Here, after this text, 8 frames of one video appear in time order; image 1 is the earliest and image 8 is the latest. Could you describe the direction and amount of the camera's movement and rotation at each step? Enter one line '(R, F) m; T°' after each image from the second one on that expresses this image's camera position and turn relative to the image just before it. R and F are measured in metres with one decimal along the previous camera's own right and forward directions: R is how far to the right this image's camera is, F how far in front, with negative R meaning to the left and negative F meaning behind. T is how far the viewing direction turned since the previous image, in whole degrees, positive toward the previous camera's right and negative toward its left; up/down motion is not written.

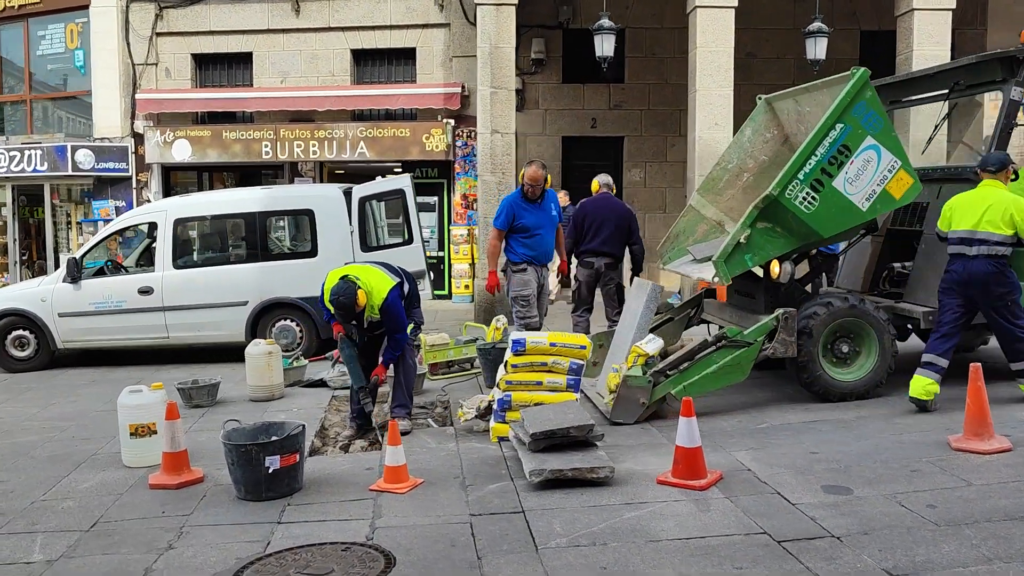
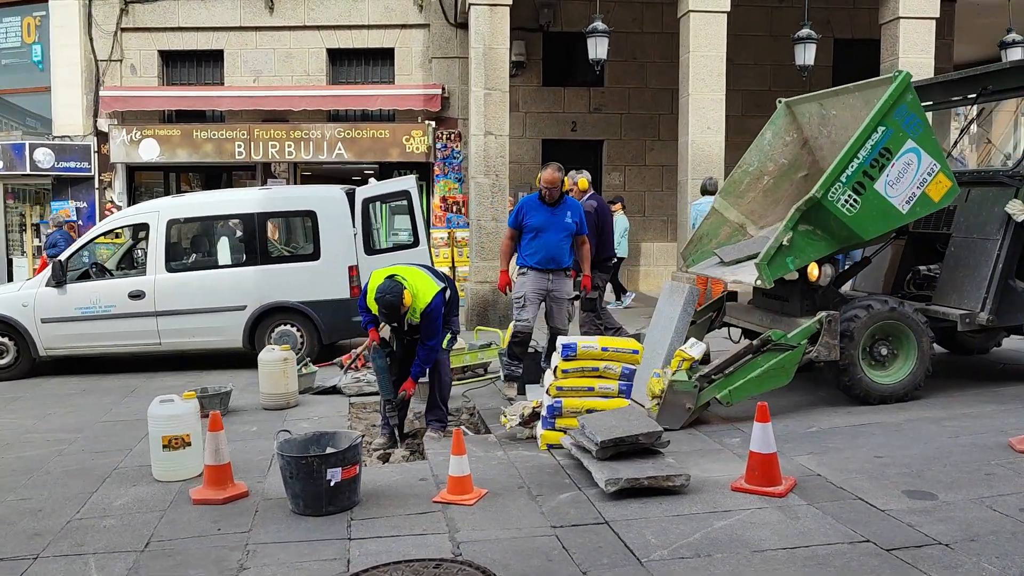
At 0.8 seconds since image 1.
(-0.7, +0.2) m; +4°
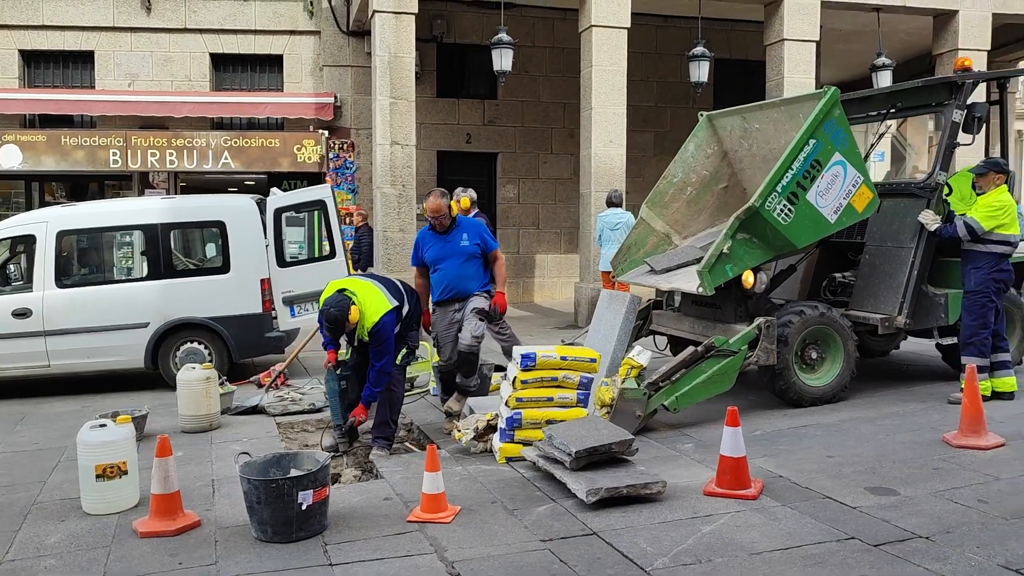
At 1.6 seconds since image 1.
(-0.6, +0.1) m; +9°
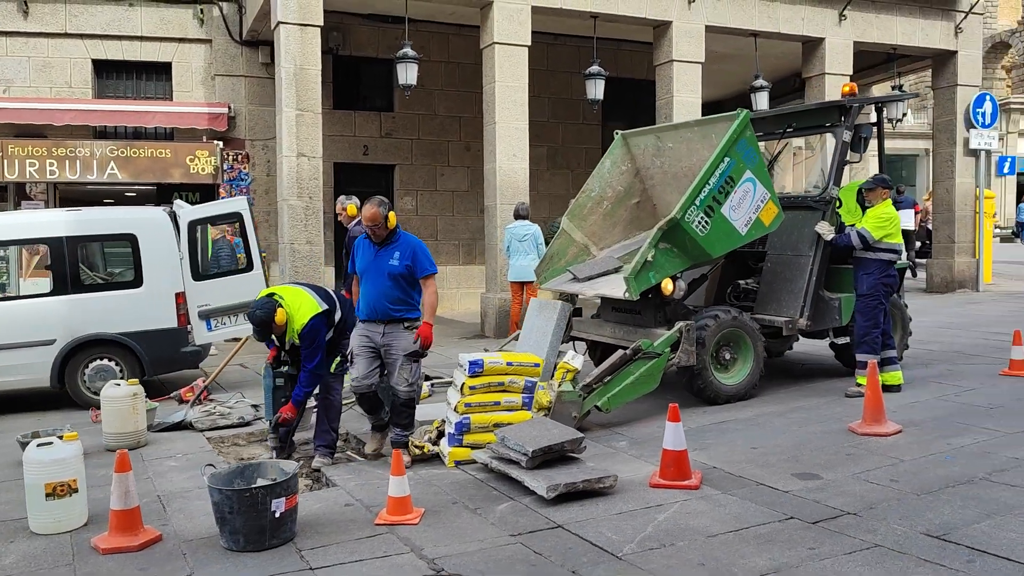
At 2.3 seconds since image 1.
(-0.5, -0.2) m; +8°
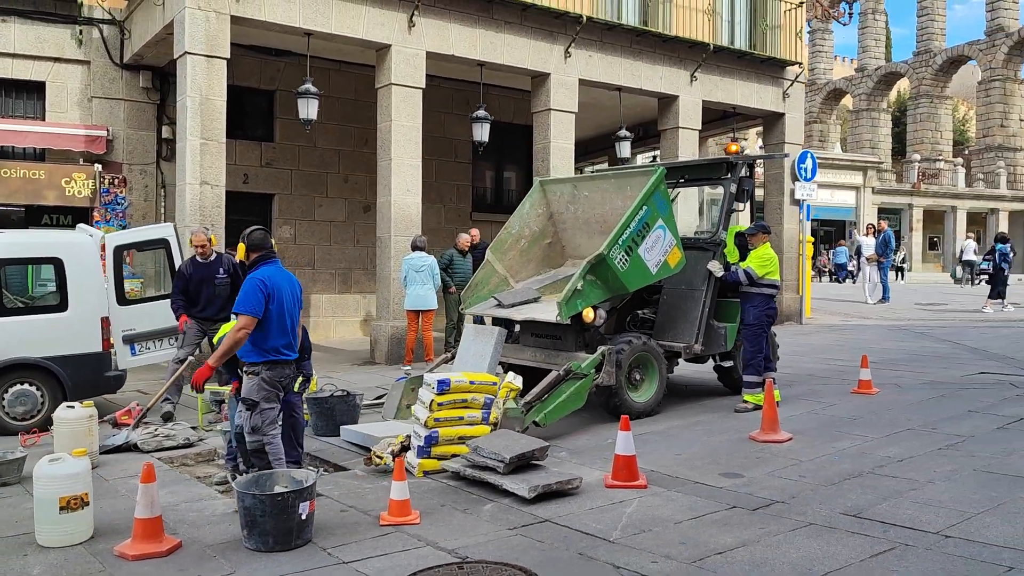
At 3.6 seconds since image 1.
(-1.0, -0.6) m; +12°
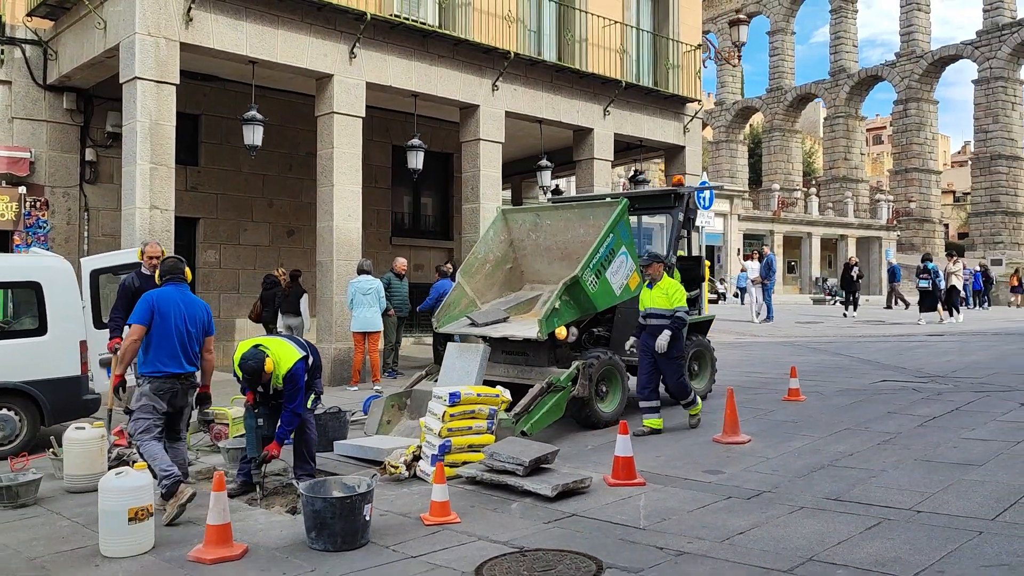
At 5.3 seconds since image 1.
(-1.0, -0.5) m; +8°
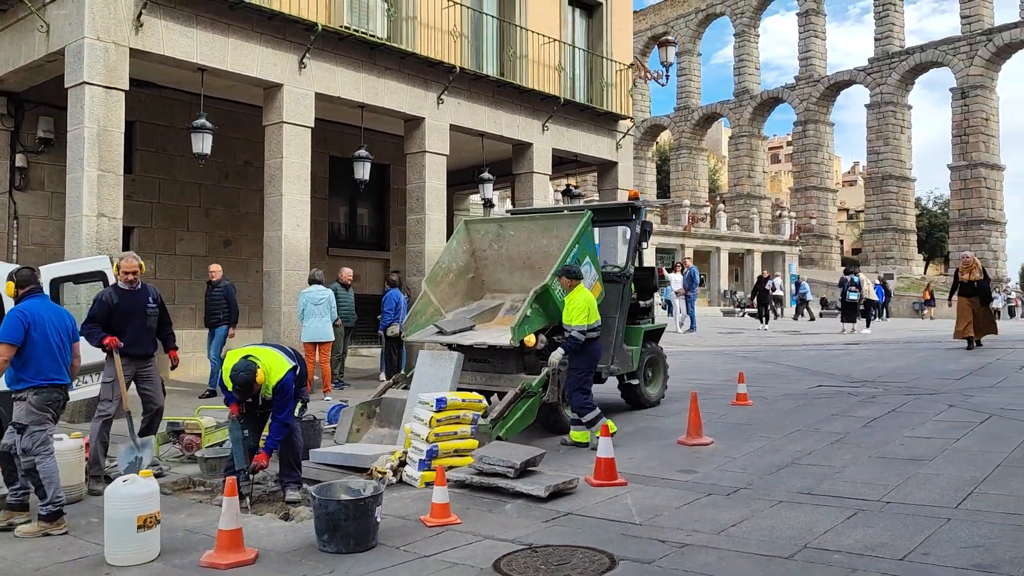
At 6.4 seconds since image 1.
(-0.6, -0.2) m; +6°
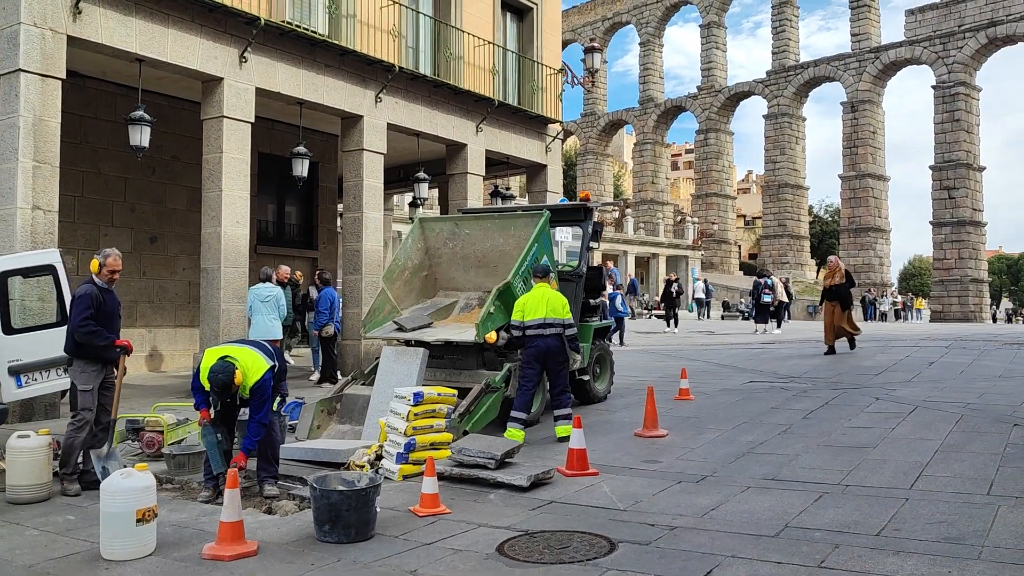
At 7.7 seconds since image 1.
(-0.6, -0.1) m; +6°
